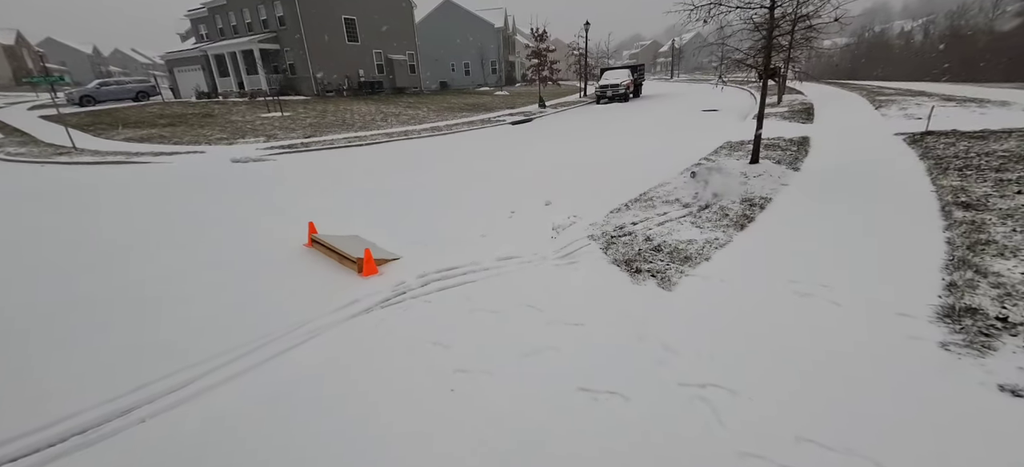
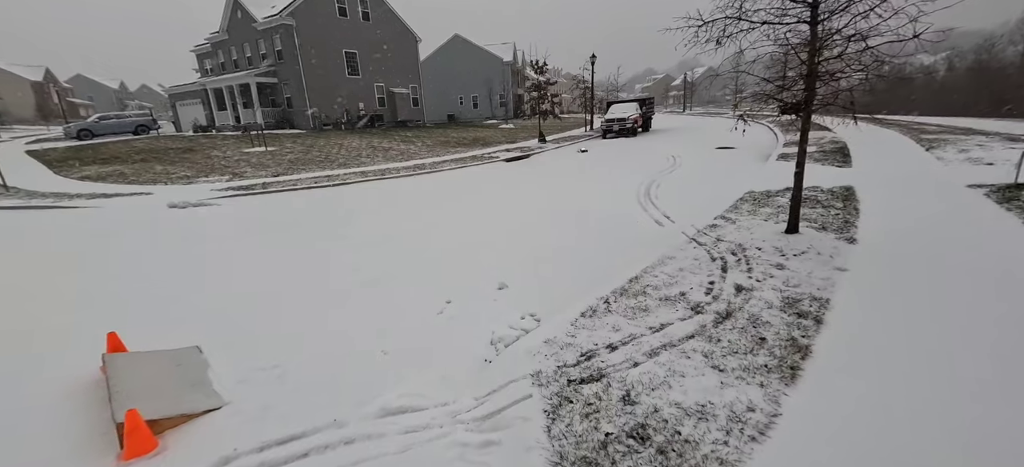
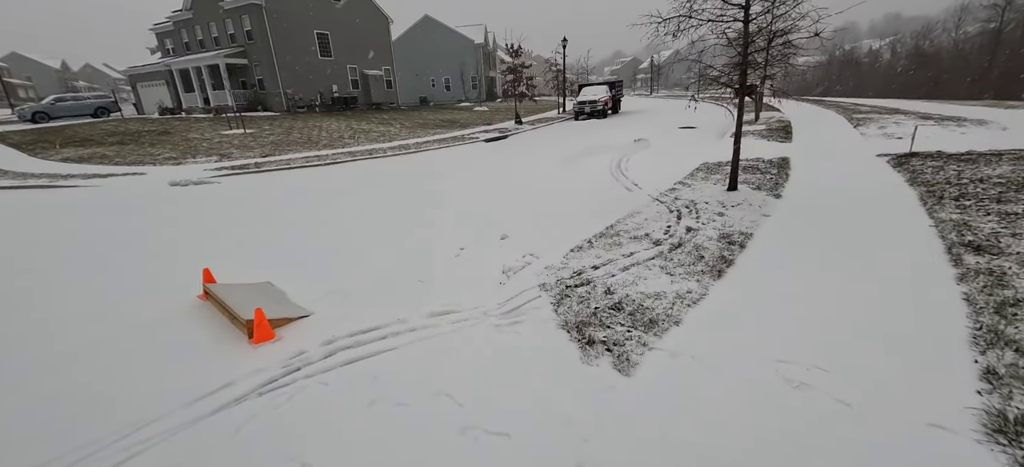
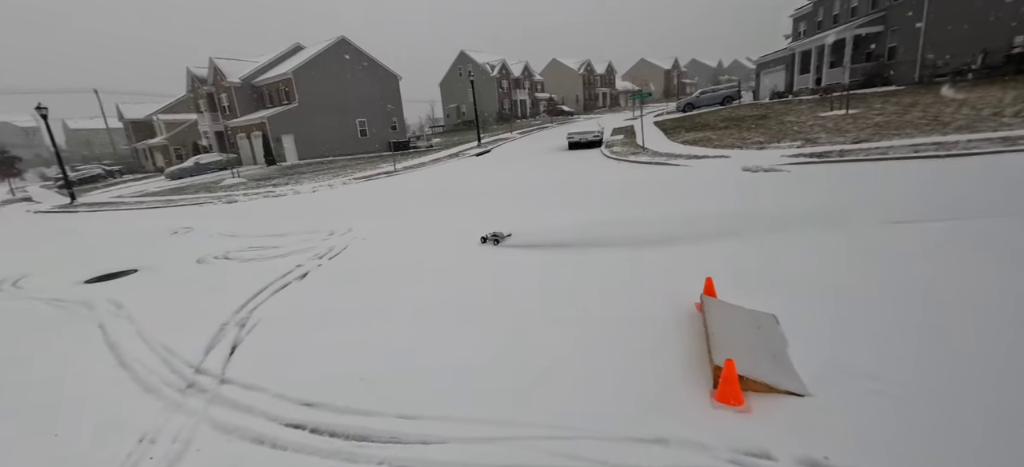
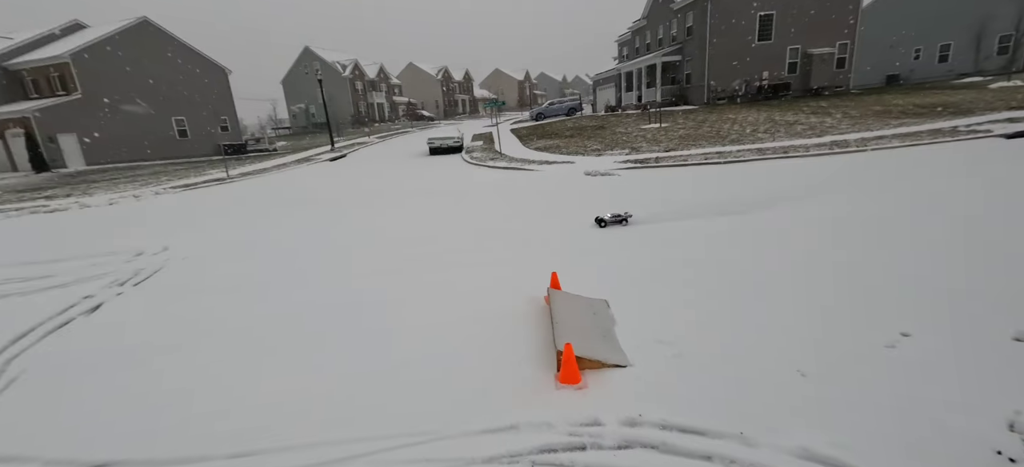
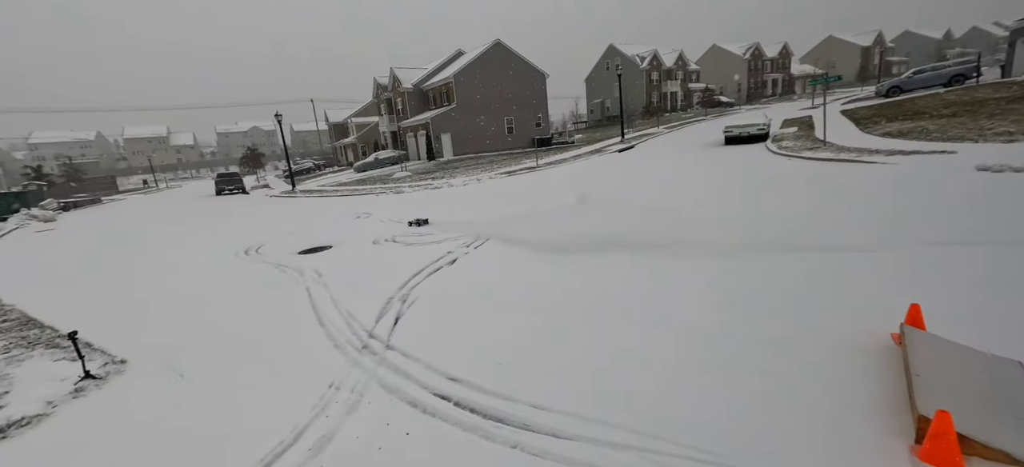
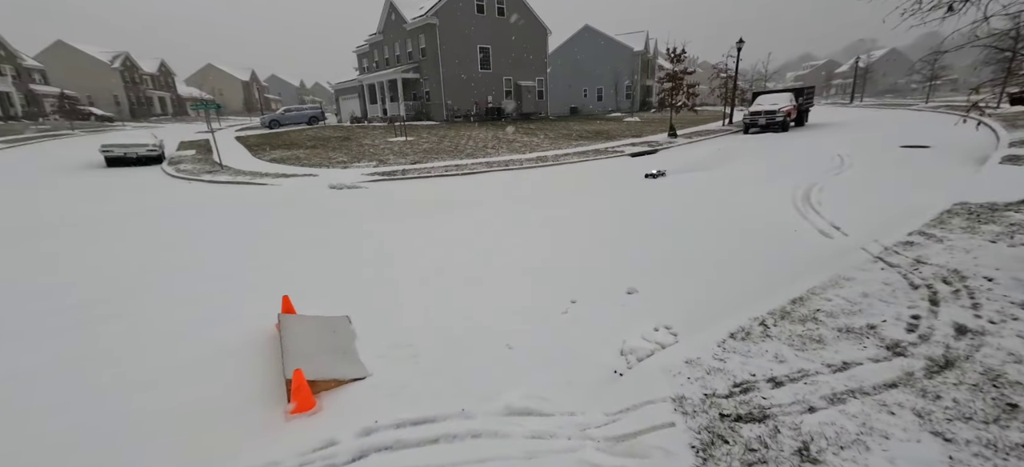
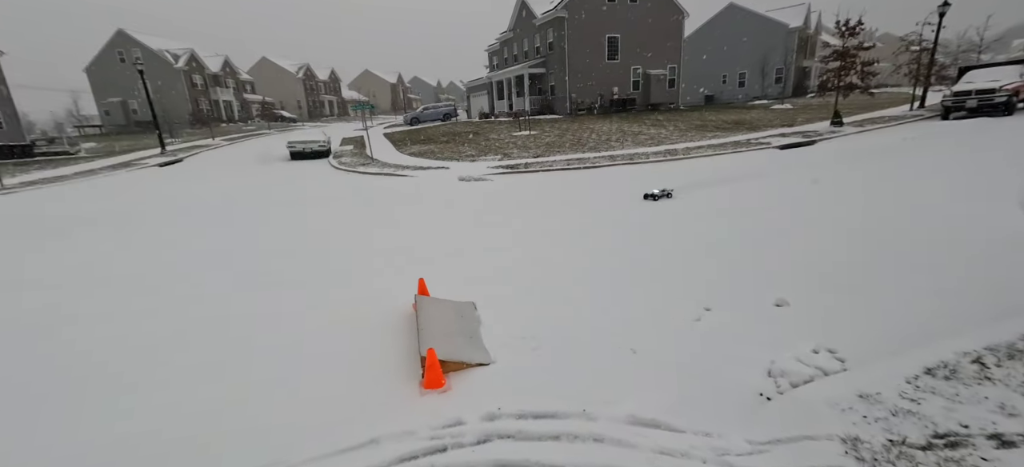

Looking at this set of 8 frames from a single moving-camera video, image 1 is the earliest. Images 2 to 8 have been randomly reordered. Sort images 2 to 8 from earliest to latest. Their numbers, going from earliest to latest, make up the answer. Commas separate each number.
3, 2, 7, 8, 5, 4, 6
